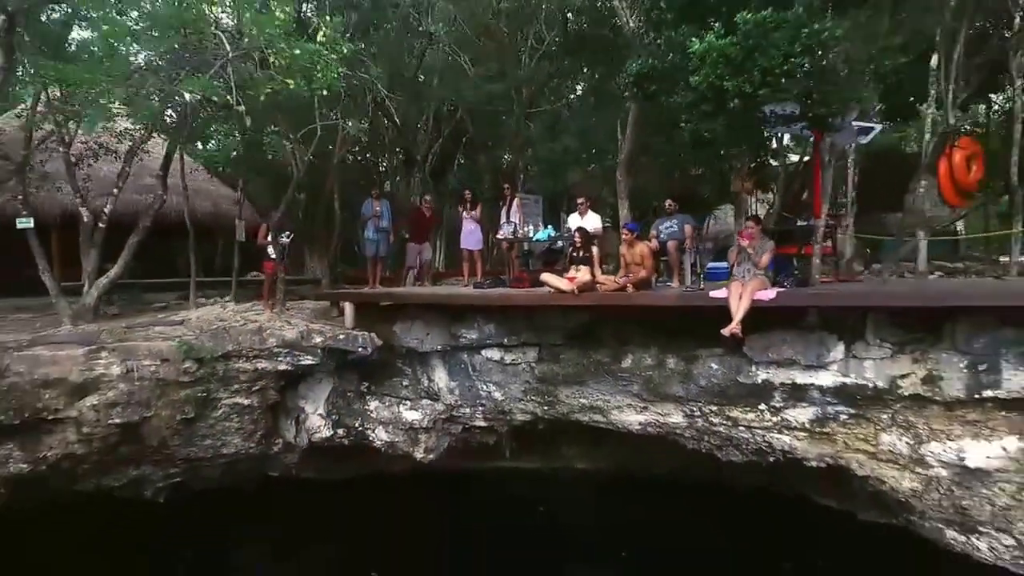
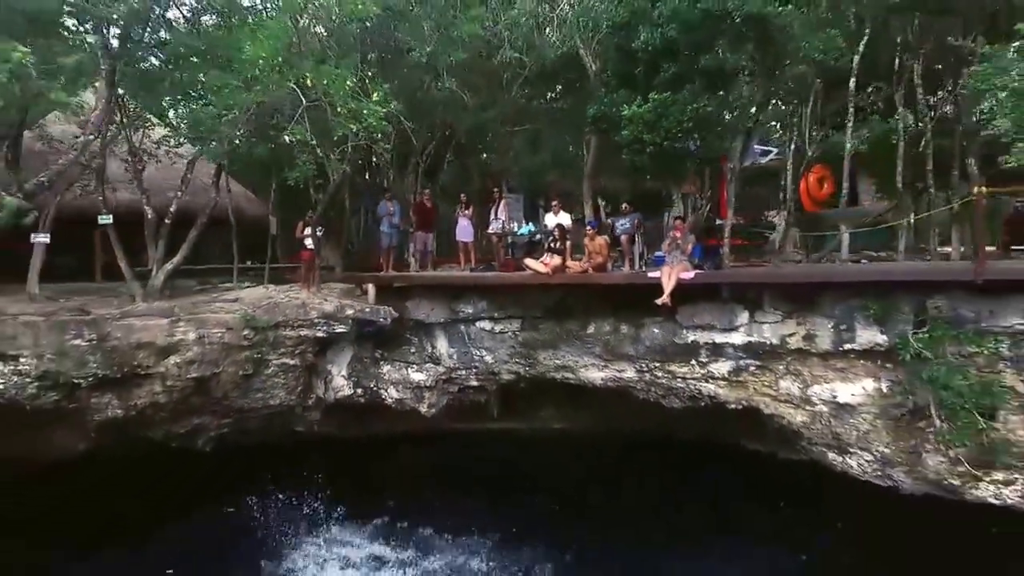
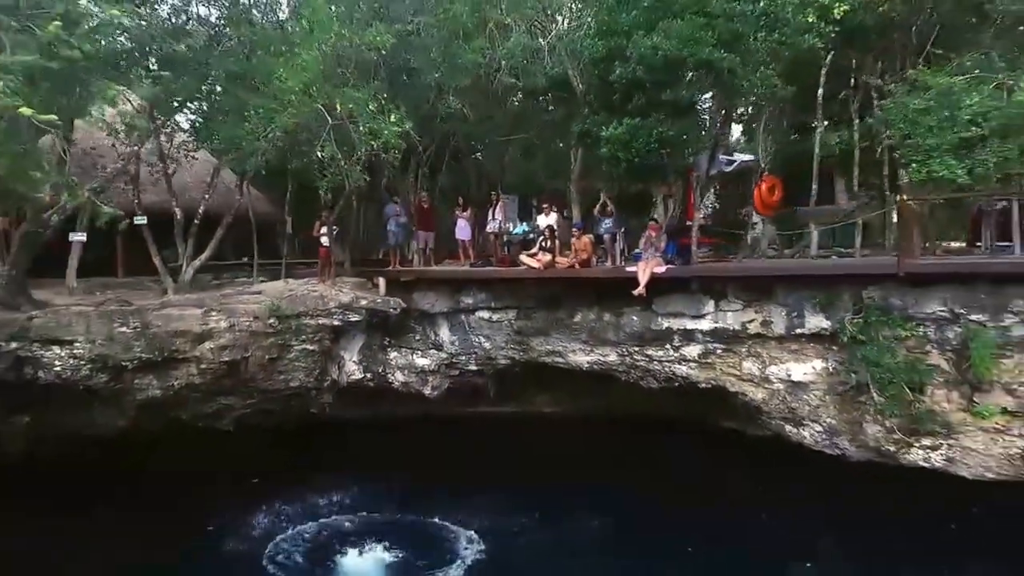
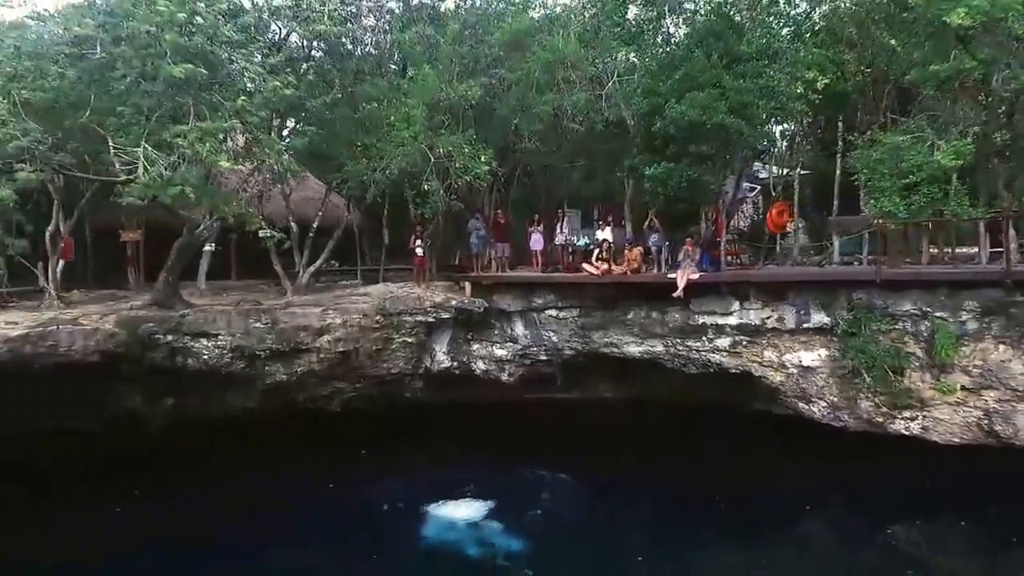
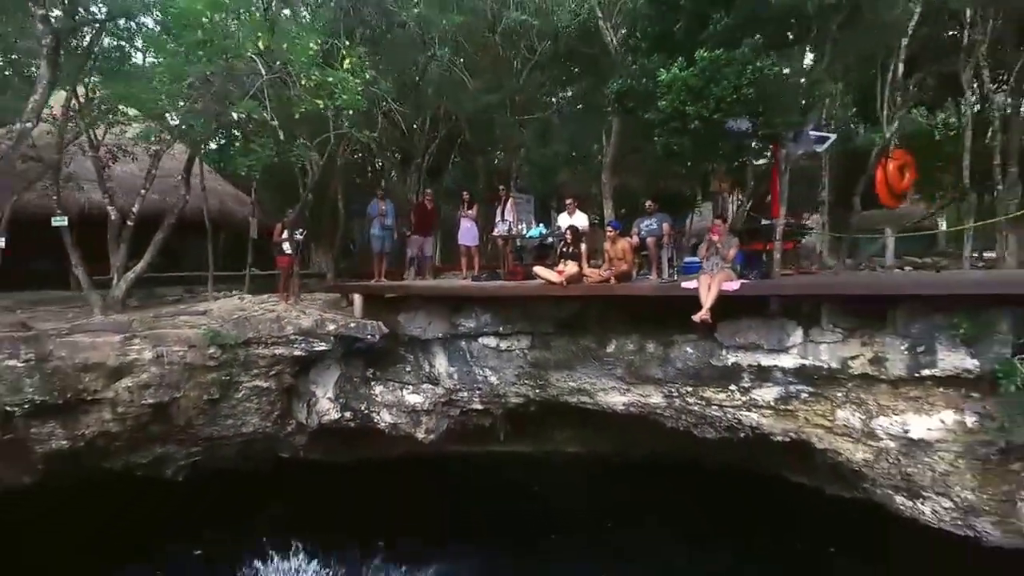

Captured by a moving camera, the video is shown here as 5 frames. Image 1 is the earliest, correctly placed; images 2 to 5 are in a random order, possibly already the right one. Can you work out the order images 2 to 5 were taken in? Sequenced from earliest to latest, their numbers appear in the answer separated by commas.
5, 2, 3, 4
